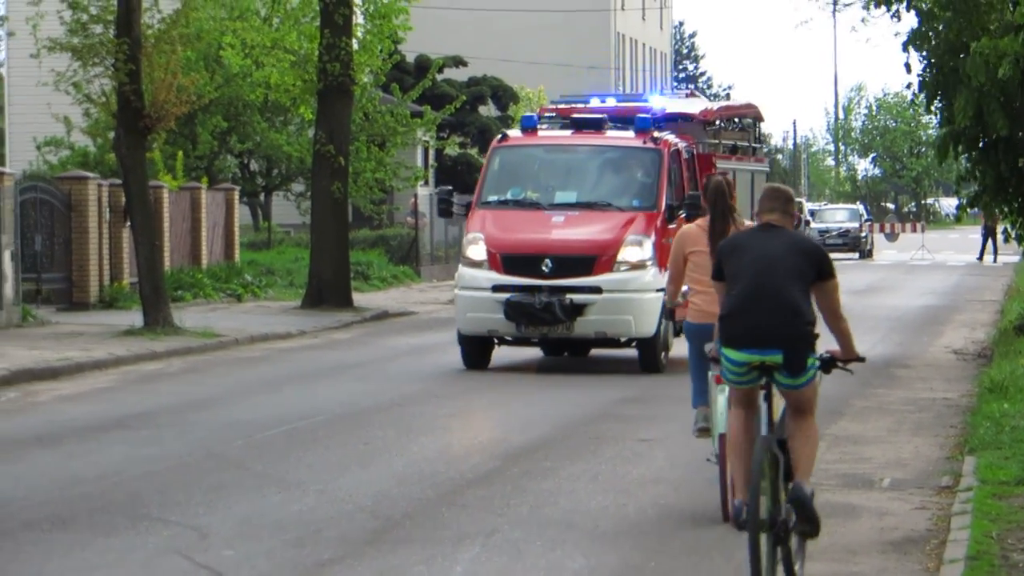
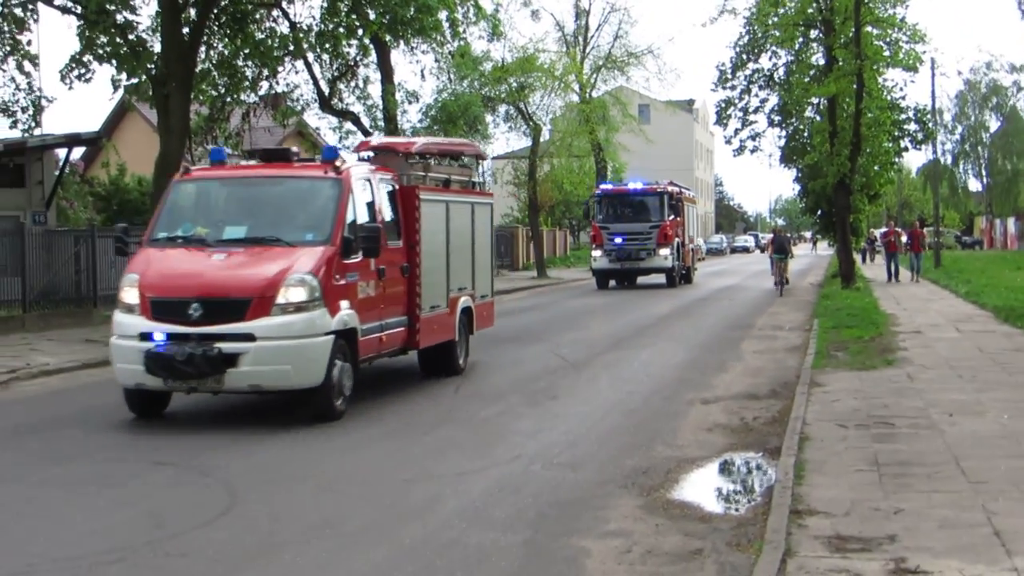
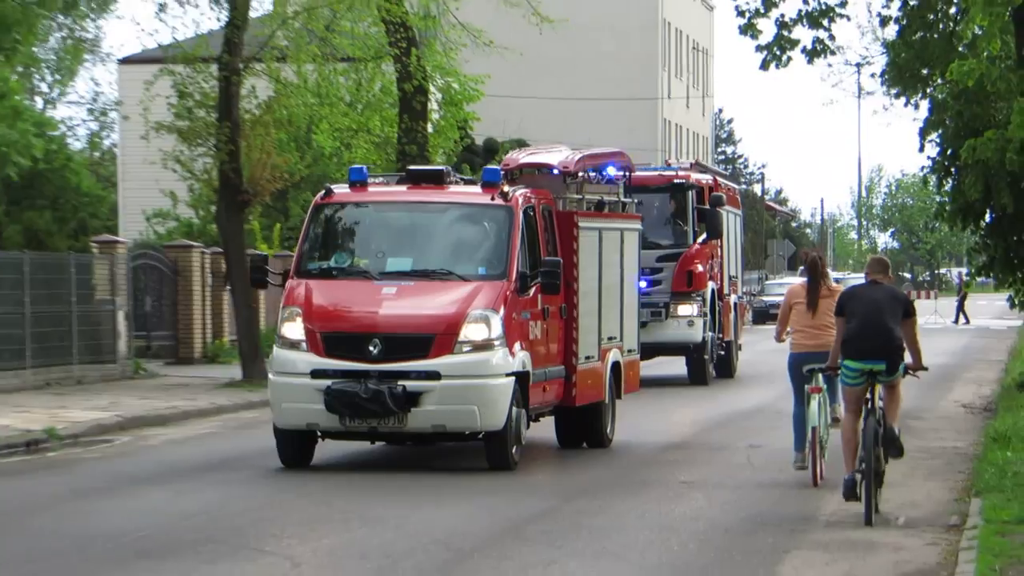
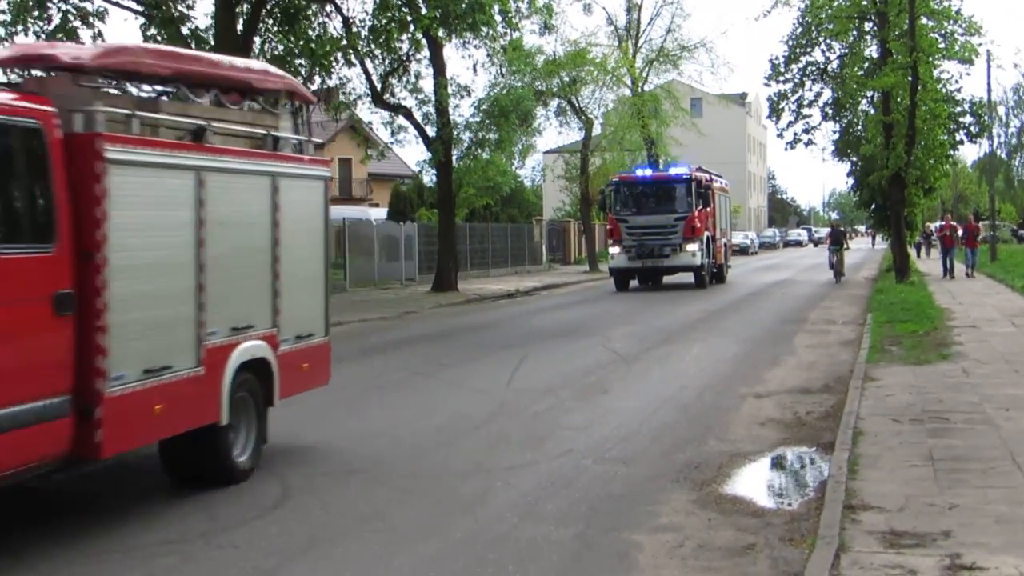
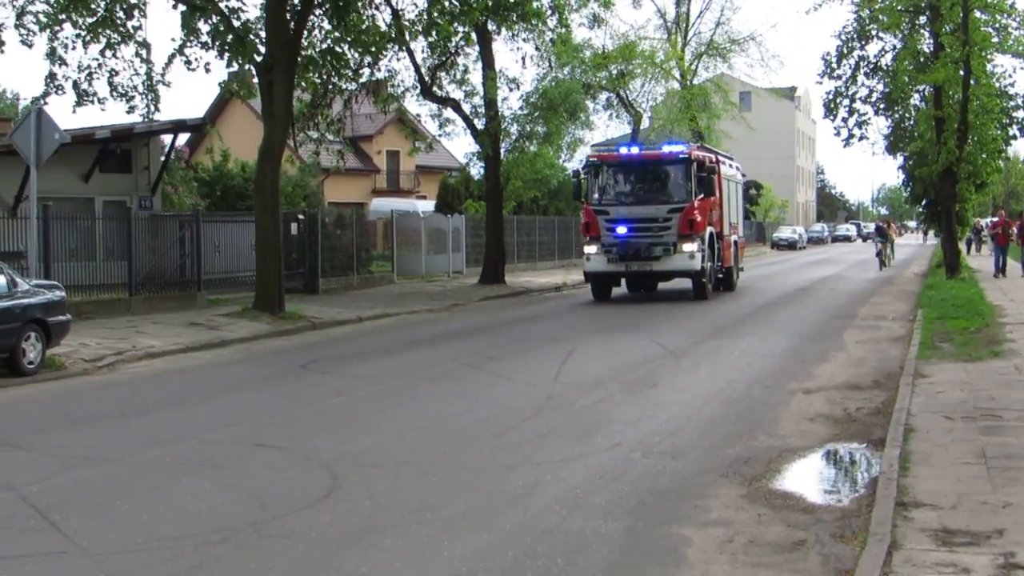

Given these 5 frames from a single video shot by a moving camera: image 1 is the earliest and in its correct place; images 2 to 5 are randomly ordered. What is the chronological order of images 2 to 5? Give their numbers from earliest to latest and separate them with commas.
3, 2, 4, 5
